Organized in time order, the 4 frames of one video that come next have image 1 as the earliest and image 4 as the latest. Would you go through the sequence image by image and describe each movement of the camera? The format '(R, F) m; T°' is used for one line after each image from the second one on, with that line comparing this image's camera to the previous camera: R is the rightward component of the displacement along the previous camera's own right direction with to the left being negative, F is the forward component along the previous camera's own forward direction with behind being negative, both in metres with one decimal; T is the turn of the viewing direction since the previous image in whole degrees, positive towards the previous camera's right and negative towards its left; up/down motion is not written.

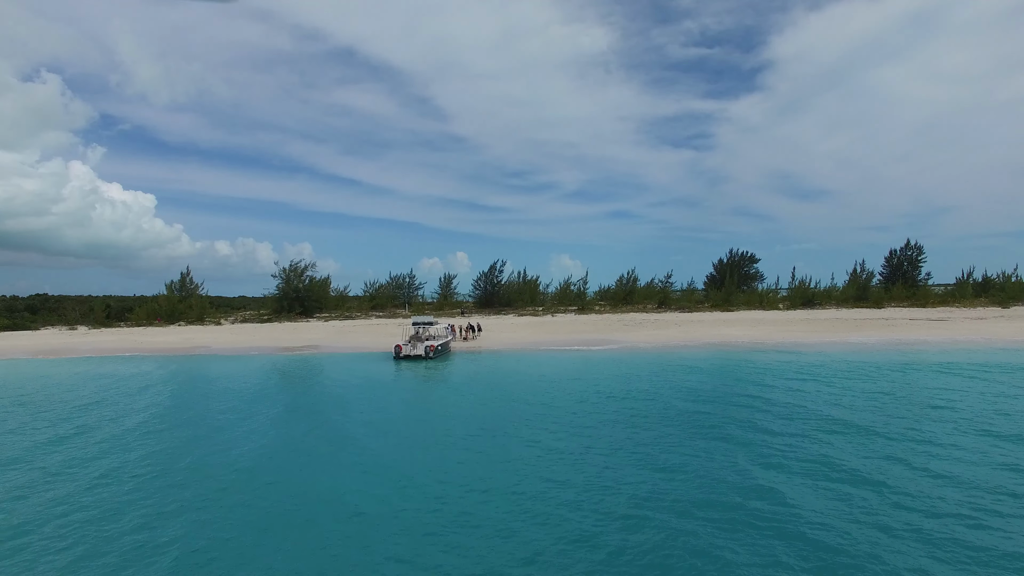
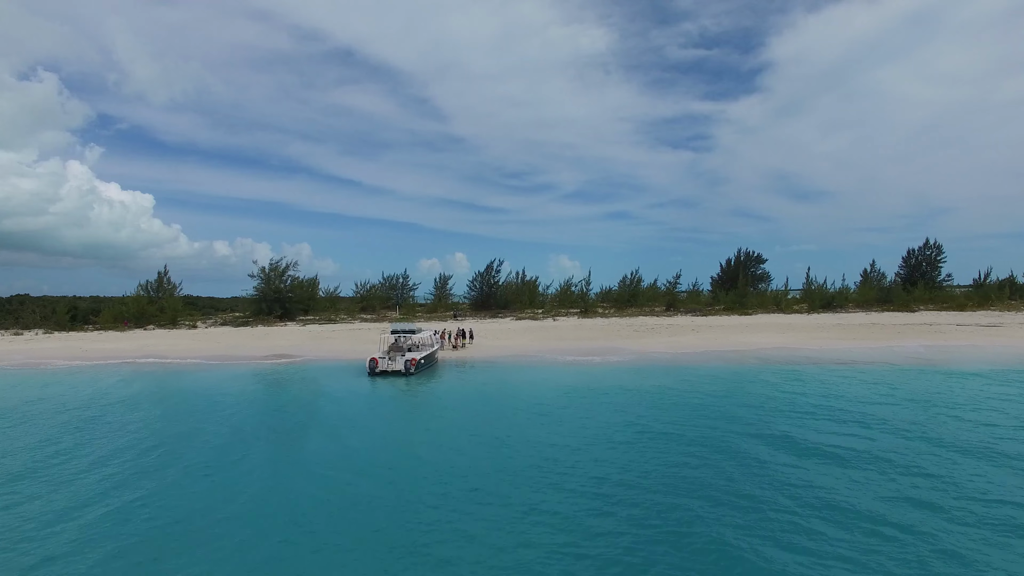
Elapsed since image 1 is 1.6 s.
(0.0, +2.3) m; 0°
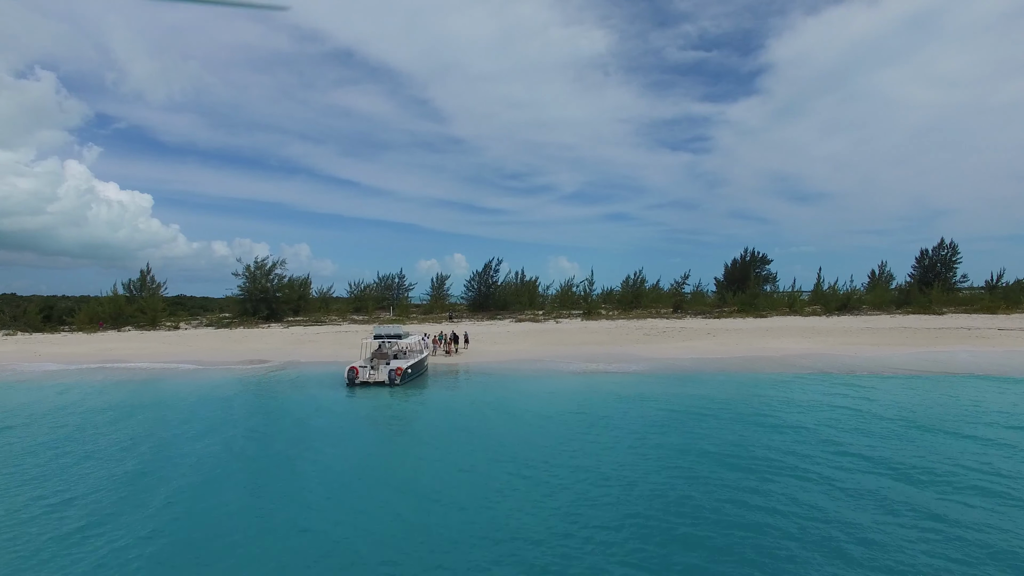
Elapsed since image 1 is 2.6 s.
(0.0, +1.6) m; 0°
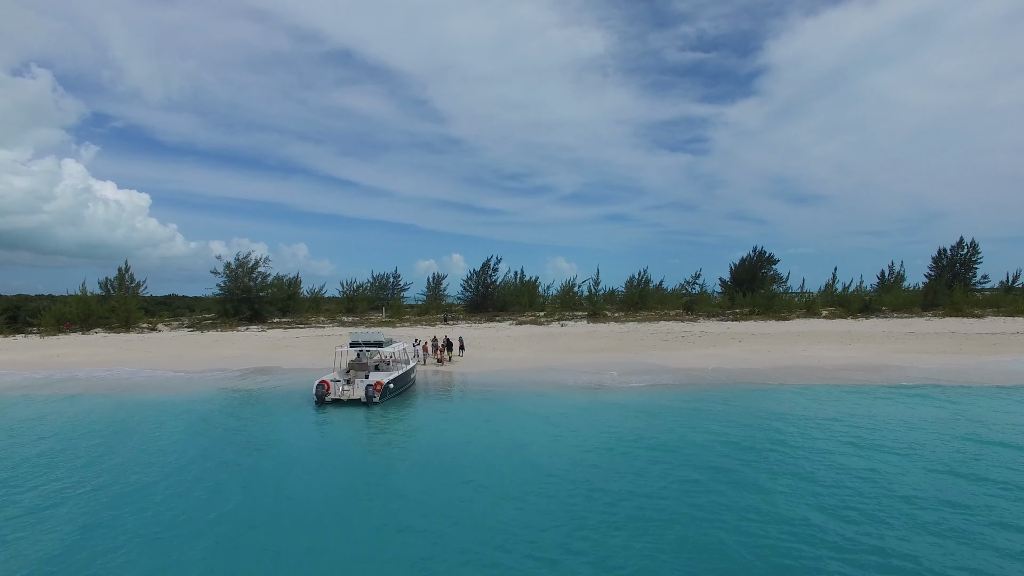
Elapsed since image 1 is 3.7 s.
(-0.1, +1.9) m; 0°
